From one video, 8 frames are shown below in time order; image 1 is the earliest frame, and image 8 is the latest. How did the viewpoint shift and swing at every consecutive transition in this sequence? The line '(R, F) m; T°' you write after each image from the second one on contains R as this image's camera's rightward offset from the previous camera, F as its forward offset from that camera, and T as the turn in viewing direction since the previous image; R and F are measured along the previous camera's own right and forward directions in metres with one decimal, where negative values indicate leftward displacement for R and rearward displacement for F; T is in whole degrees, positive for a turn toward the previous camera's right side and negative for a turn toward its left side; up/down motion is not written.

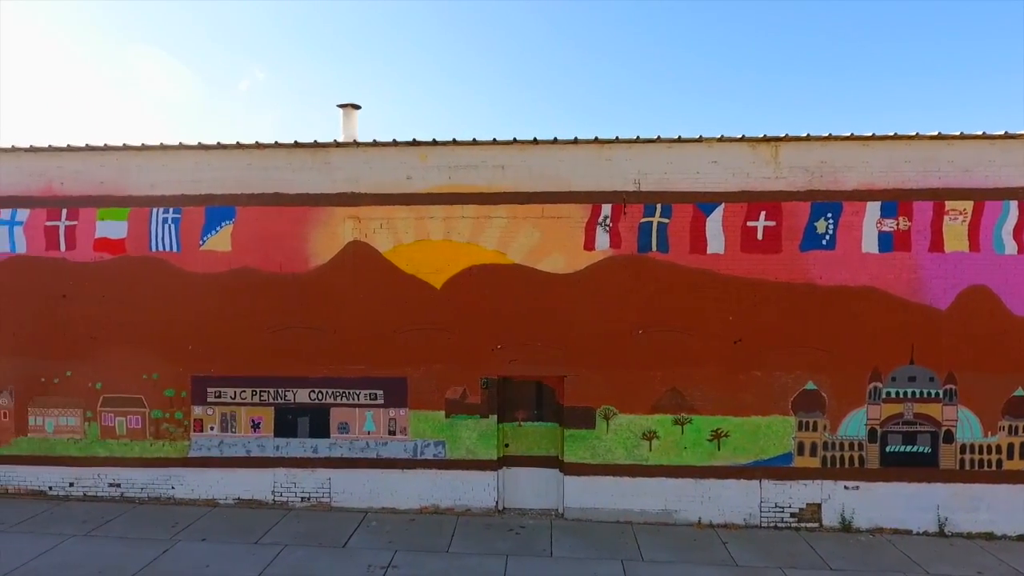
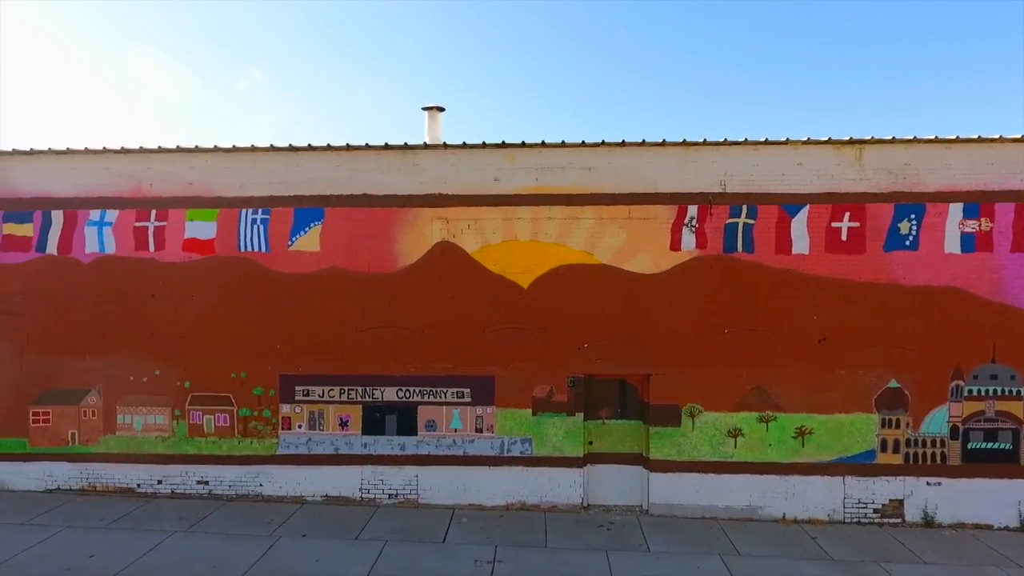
(-0.8, -0.1) m; 0°
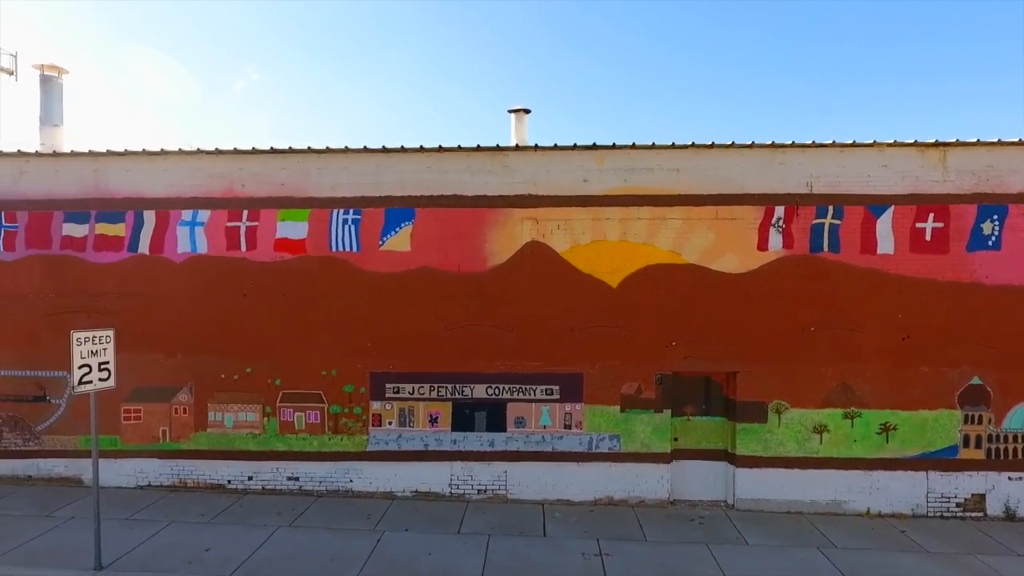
(-0.9, -0.1) m; 0°
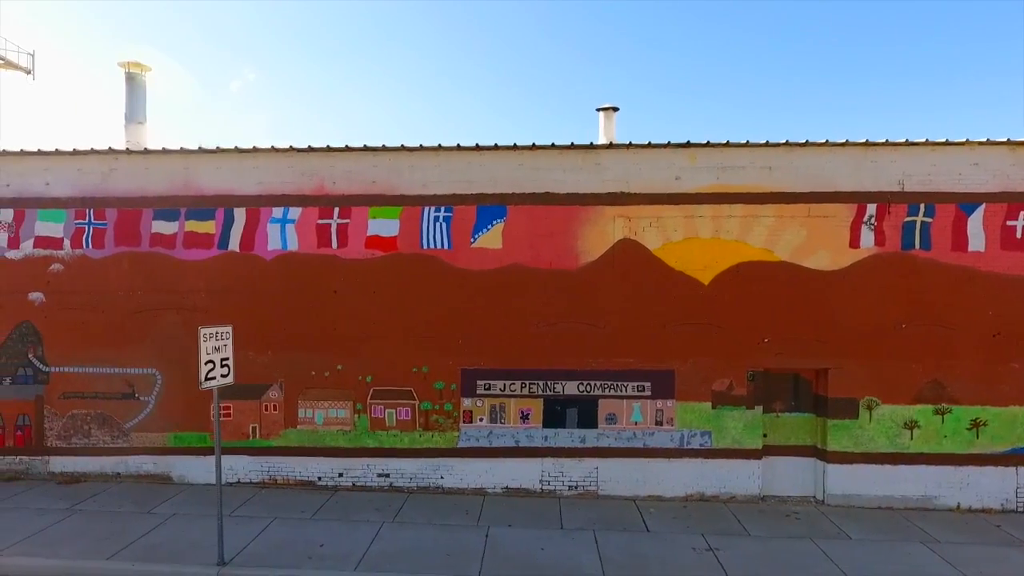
(-0.9, 0.0) m; 0°
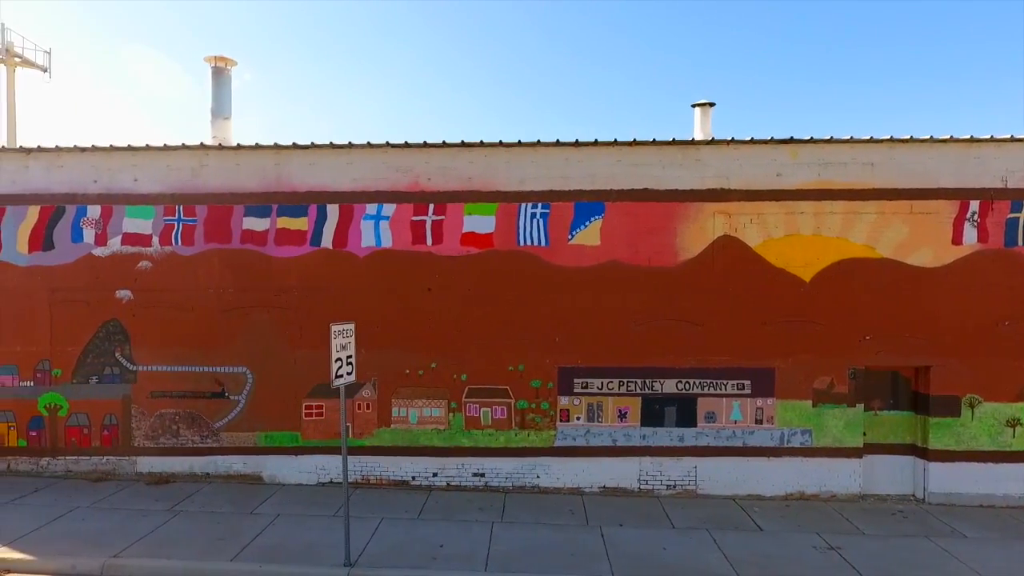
(-1.0, +0.1) m; 0°
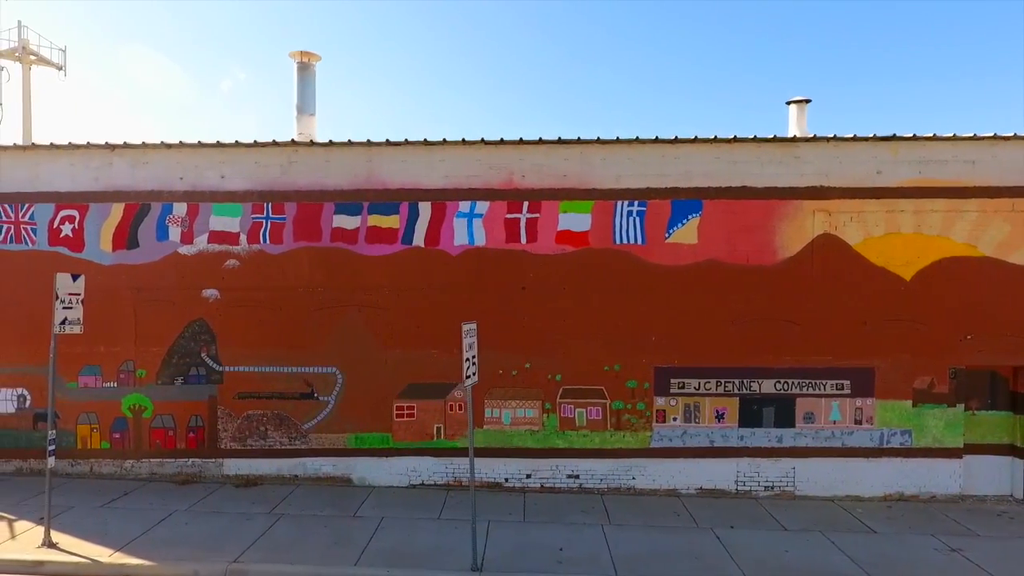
(-1.0, +0.1) m; +1°
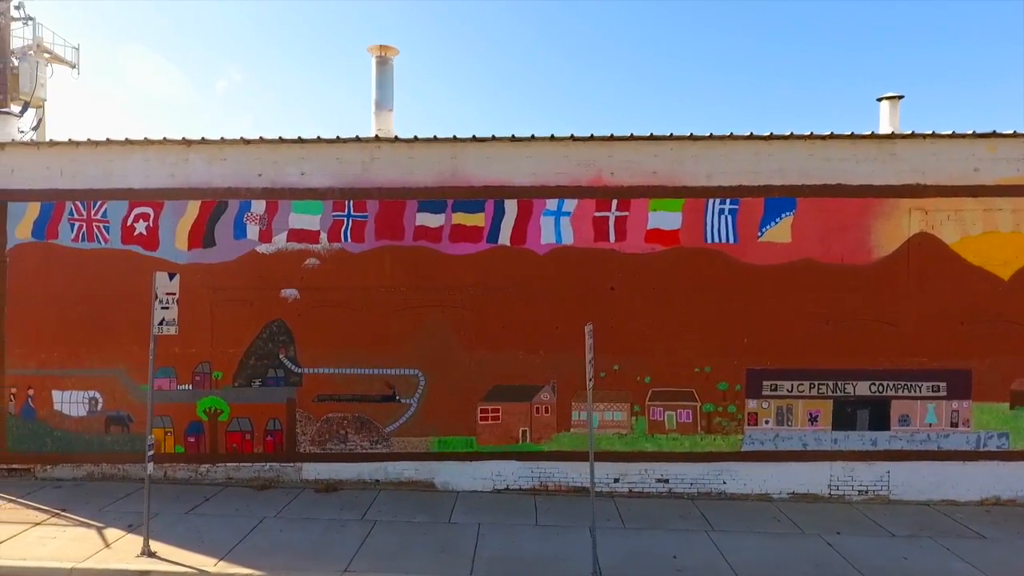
(-0.9, +0.2) m; 0°
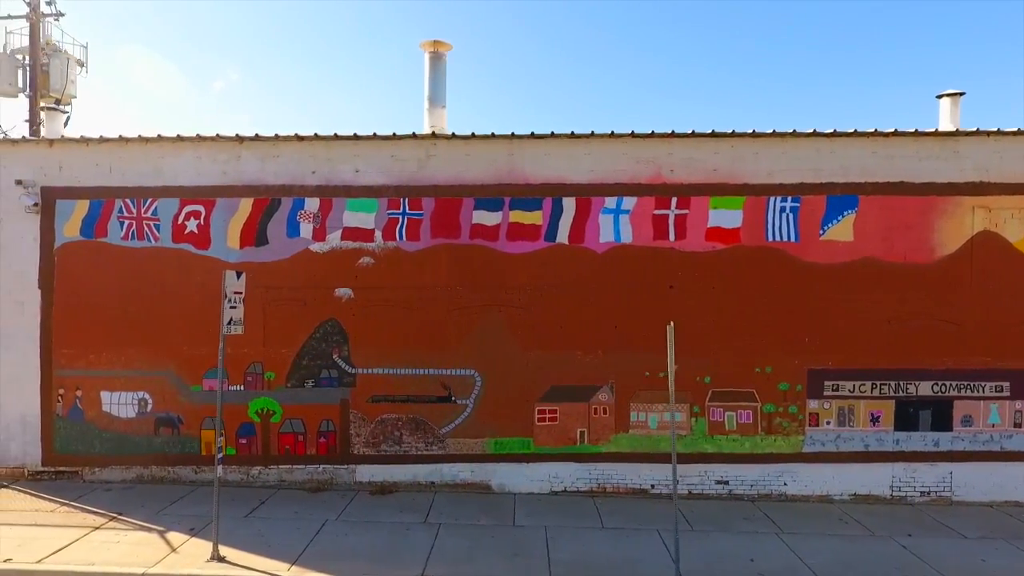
(-0.6, +0.1) m; 0°
